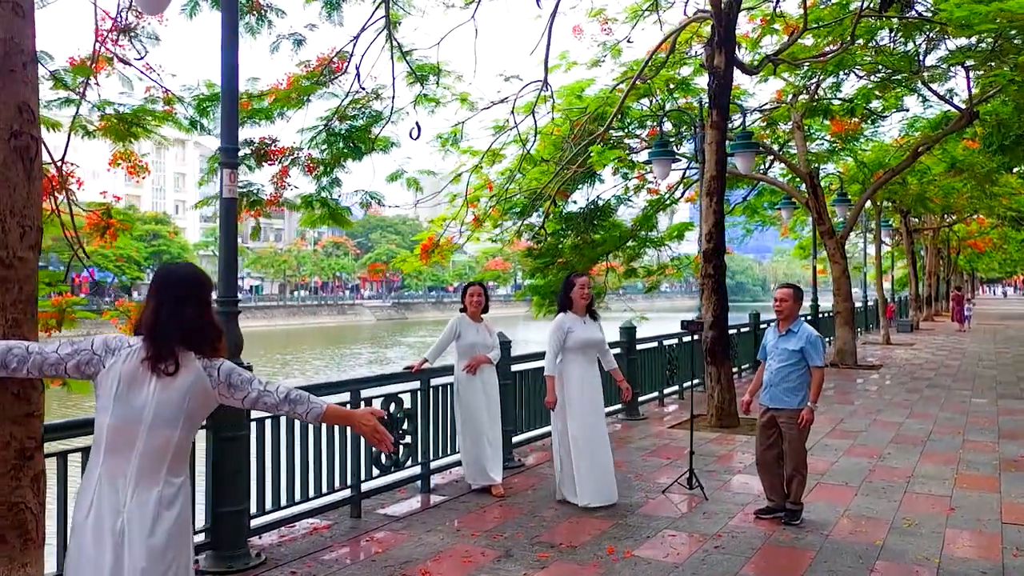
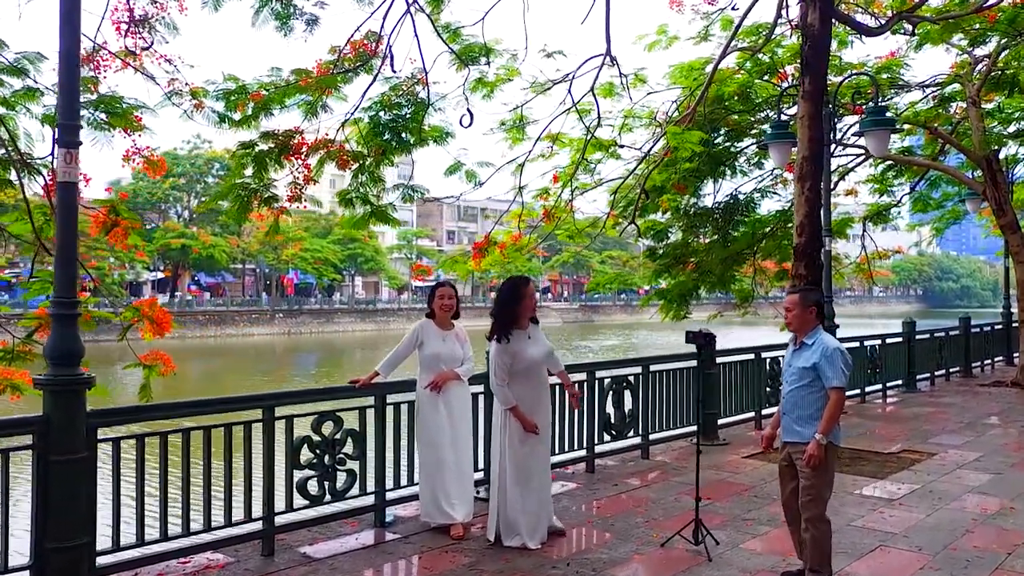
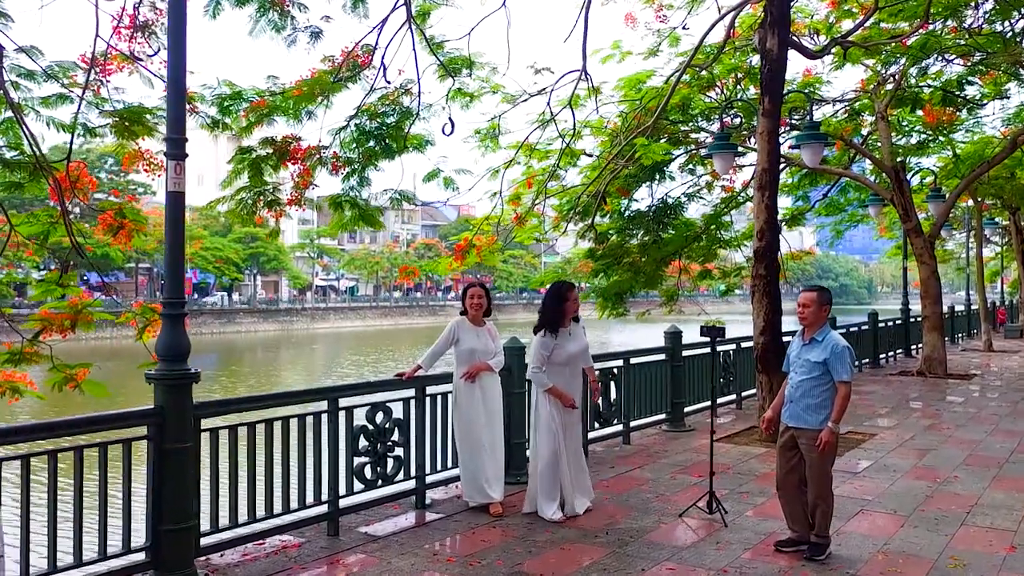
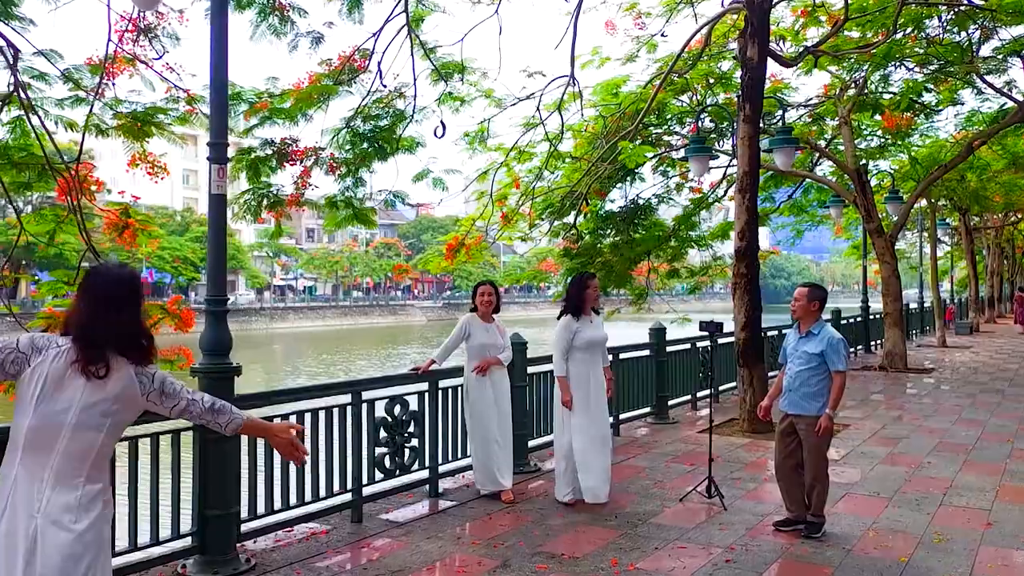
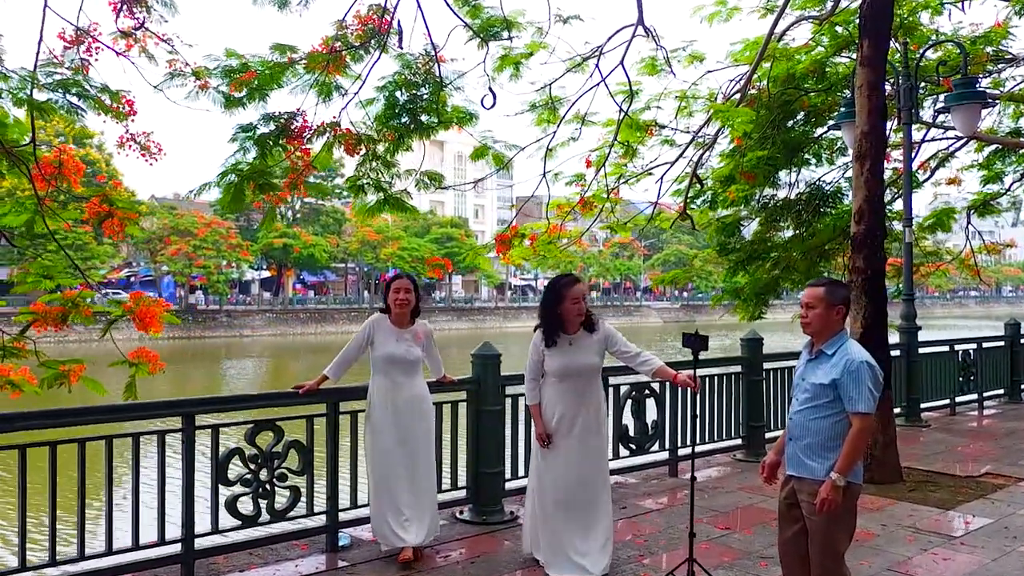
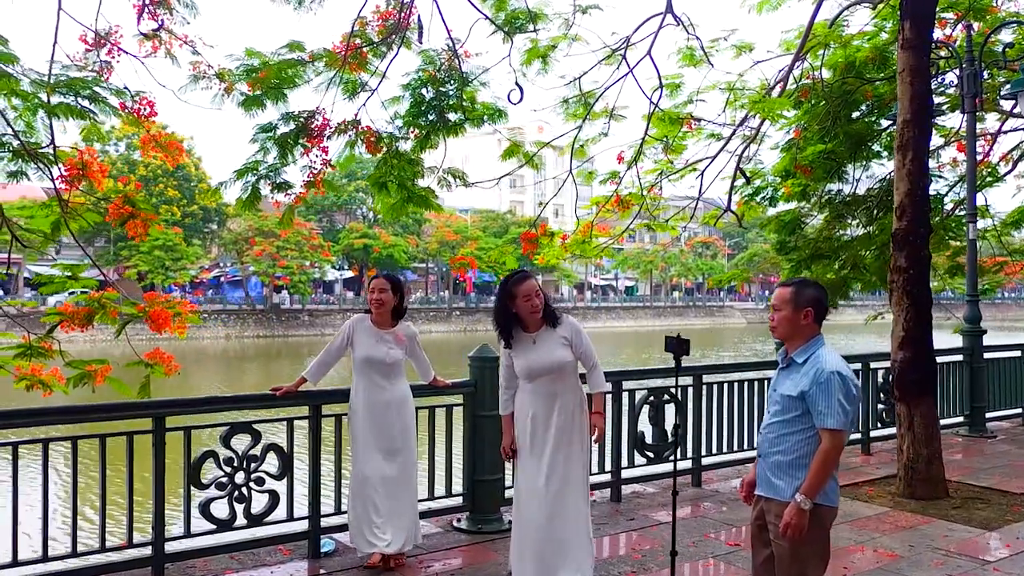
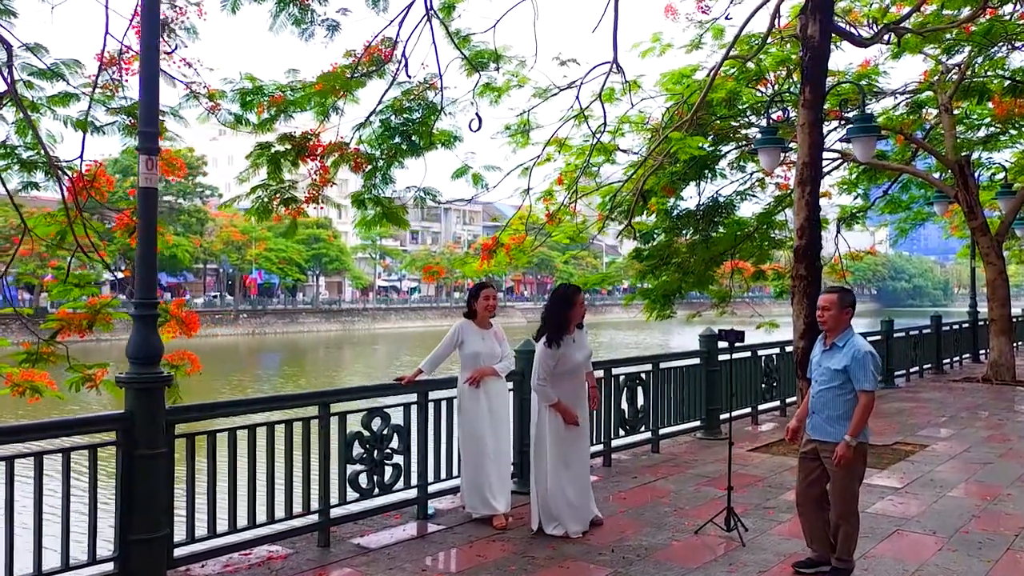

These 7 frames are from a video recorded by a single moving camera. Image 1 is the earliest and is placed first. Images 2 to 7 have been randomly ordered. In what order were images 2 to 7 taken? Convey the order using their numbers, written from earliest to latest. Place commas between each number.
4, 3, 7, 2, 5, 6
